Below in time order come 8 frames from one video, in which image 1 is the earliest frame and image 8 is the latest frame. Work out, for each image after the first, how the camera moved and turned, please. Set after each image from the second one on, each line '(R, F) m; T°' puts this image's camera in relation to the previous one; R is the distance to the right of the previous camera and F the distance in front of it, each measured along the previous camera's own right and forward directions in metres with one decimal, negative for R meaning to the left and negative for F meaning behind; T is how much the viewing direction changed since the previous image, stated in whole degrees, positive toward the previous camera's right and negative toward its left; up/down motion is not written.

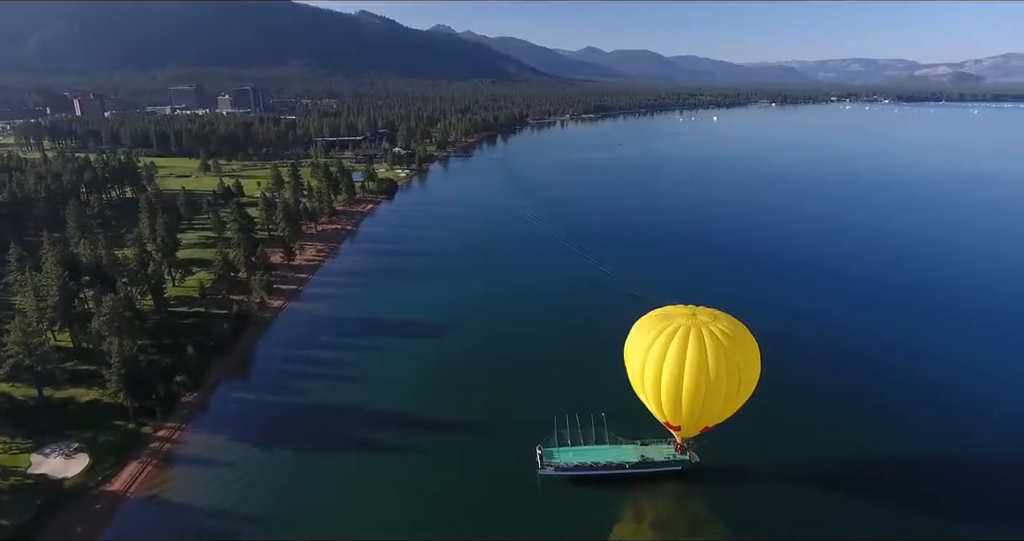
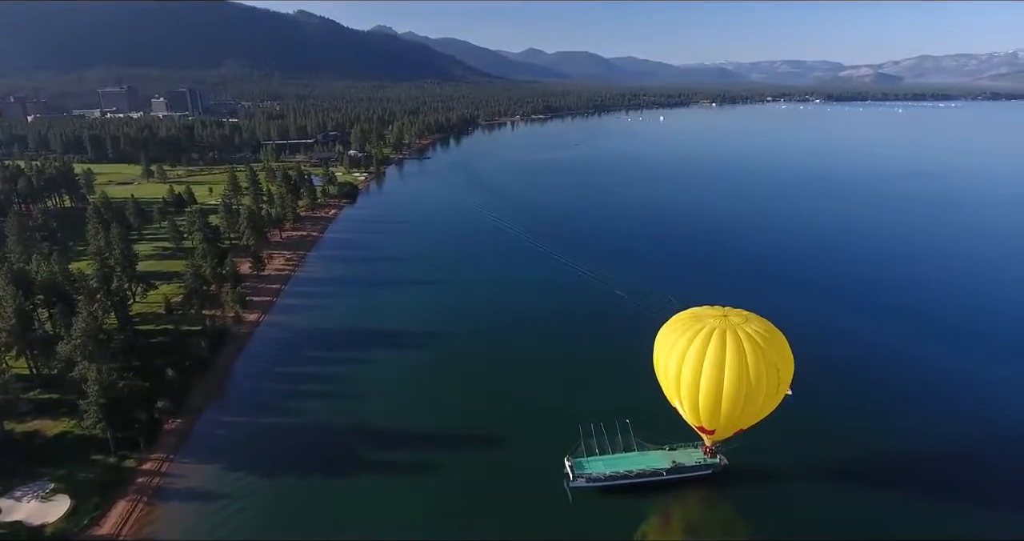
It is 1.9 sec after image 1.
(-2.2, +0.9) m; +6°
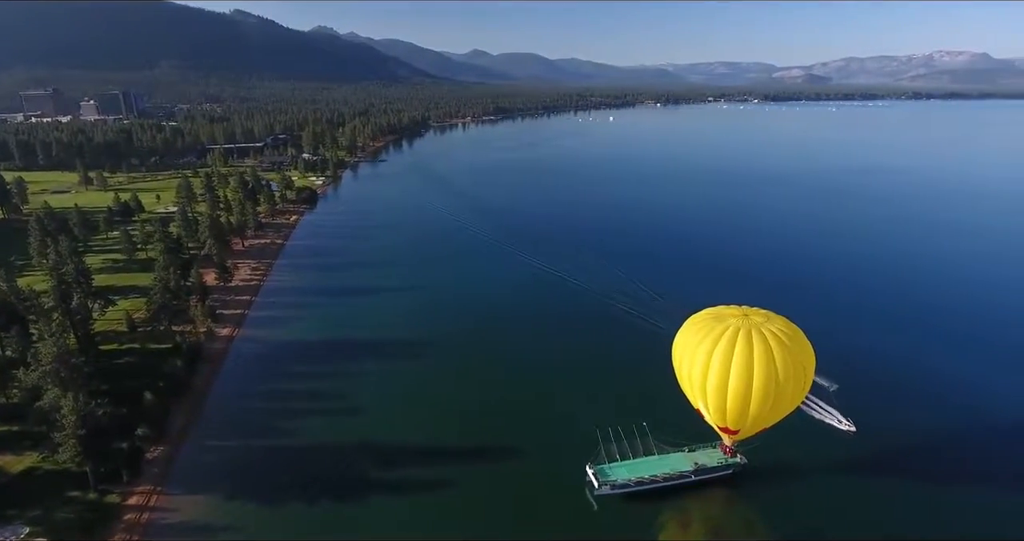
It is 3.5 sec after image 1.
(-1.9, +0.8) m; +5°
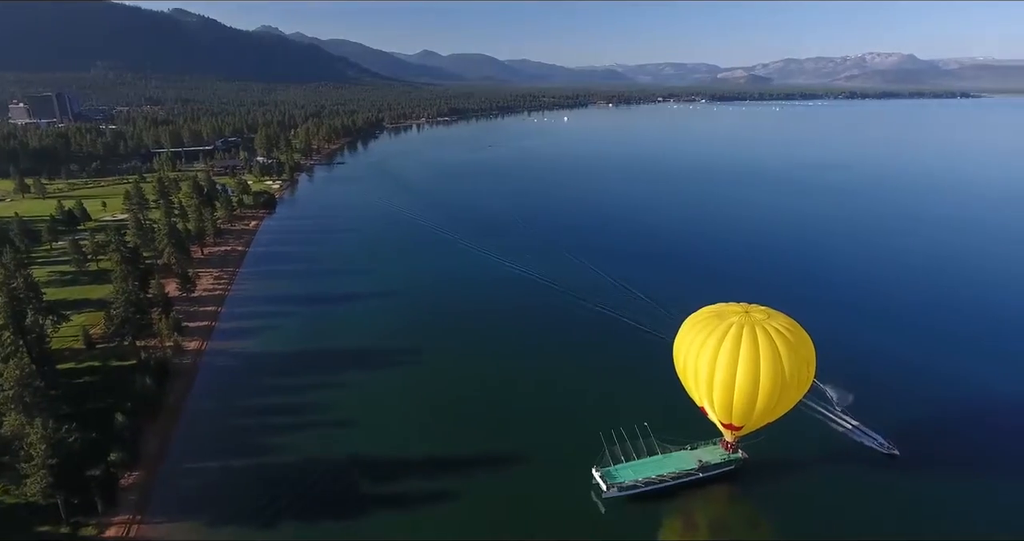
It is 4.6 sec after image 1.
(-1.3, +0.5) m; +4°
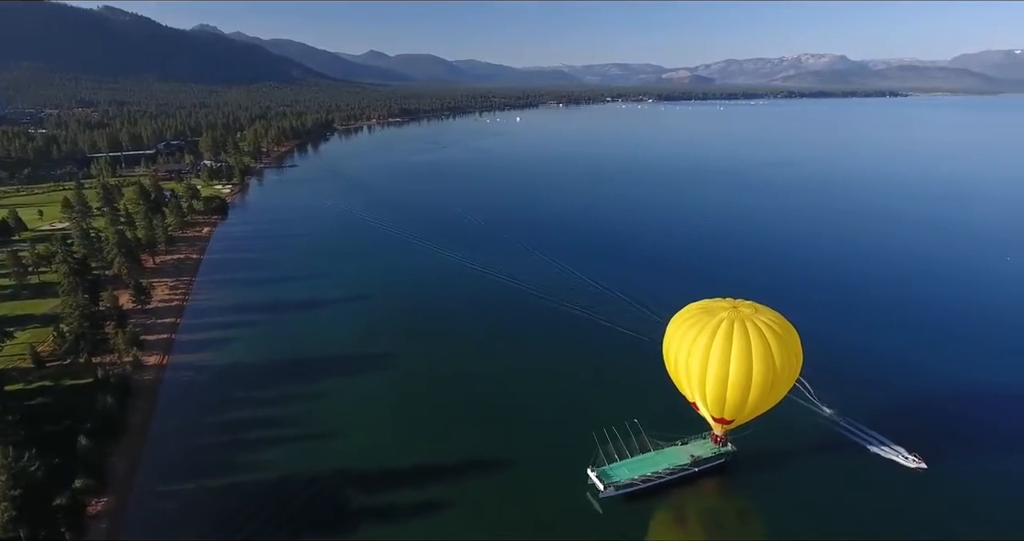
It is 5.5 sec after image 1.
(-1.0, +0.4) m; +5°
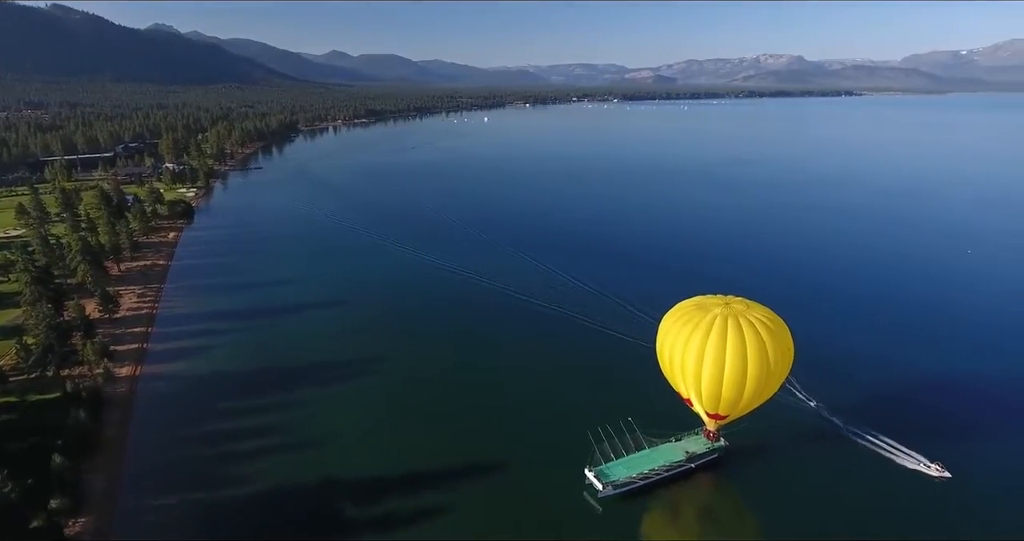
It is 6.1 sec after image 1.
(-0.7, +0.3) m; +3°
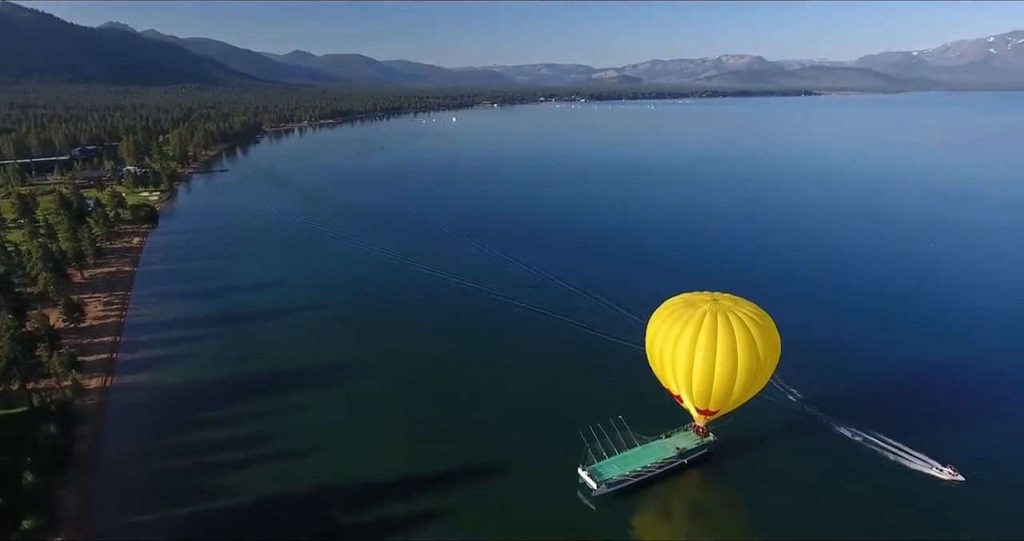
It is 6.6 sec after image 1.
(-0.6, +0.2) m; +3°
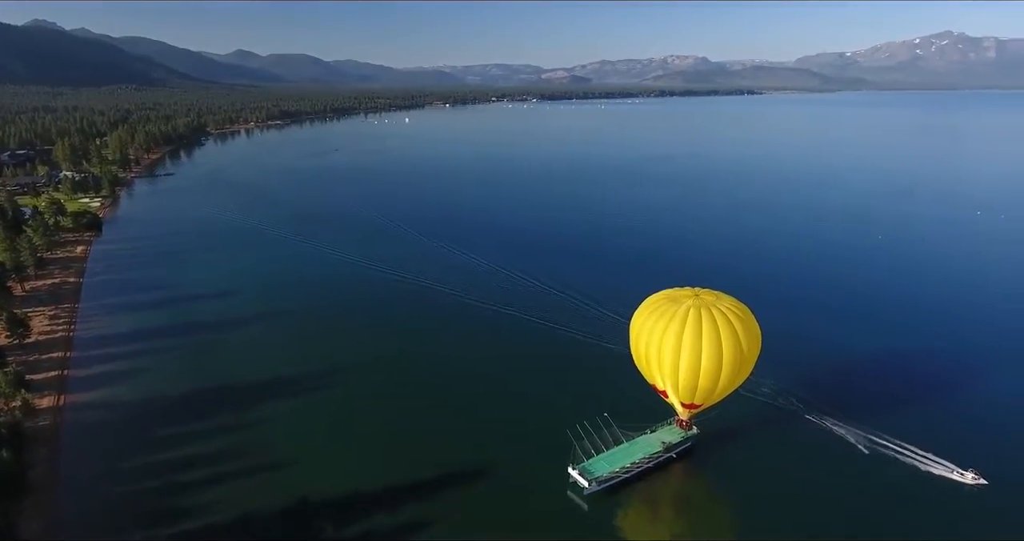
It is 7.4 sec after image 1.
(-0.8, +0.3) m; +4°
